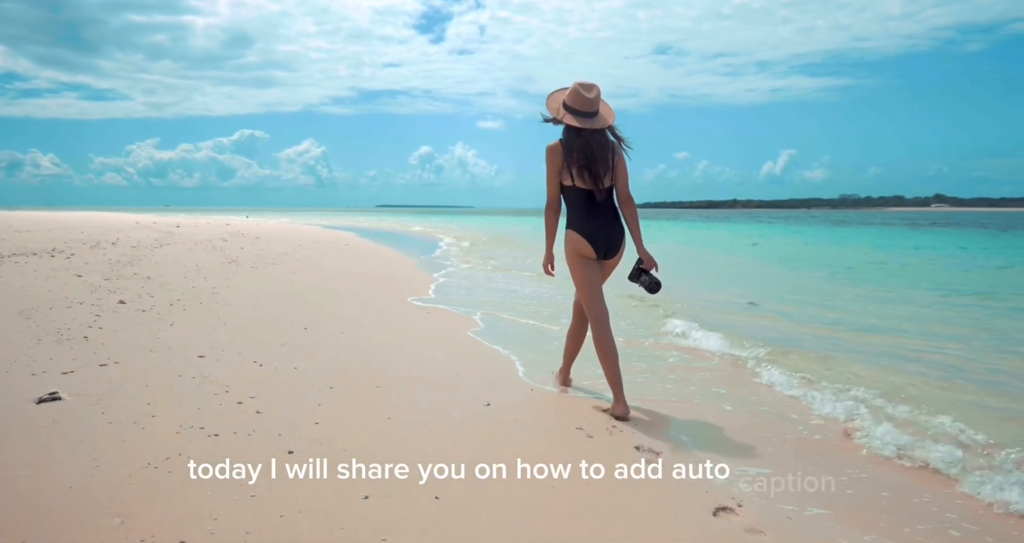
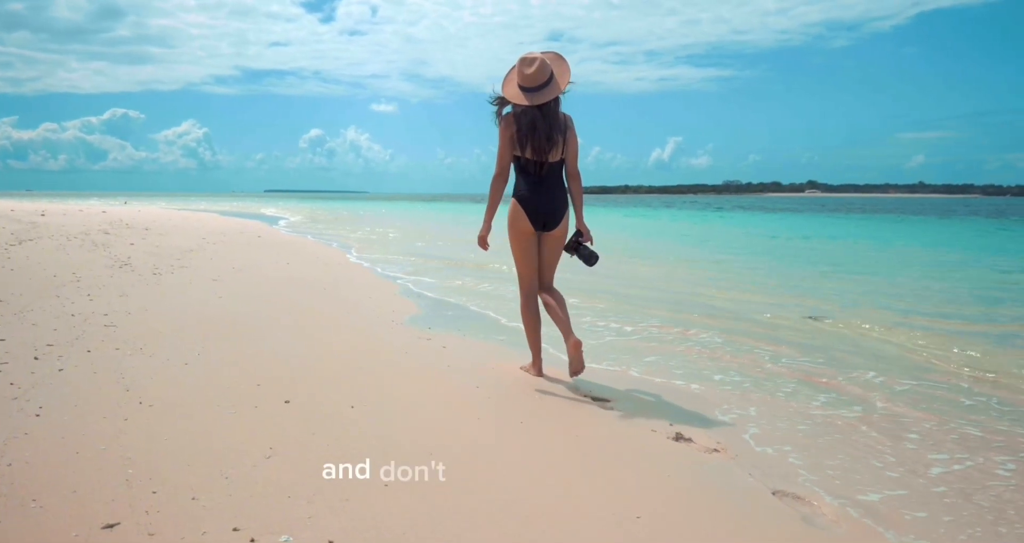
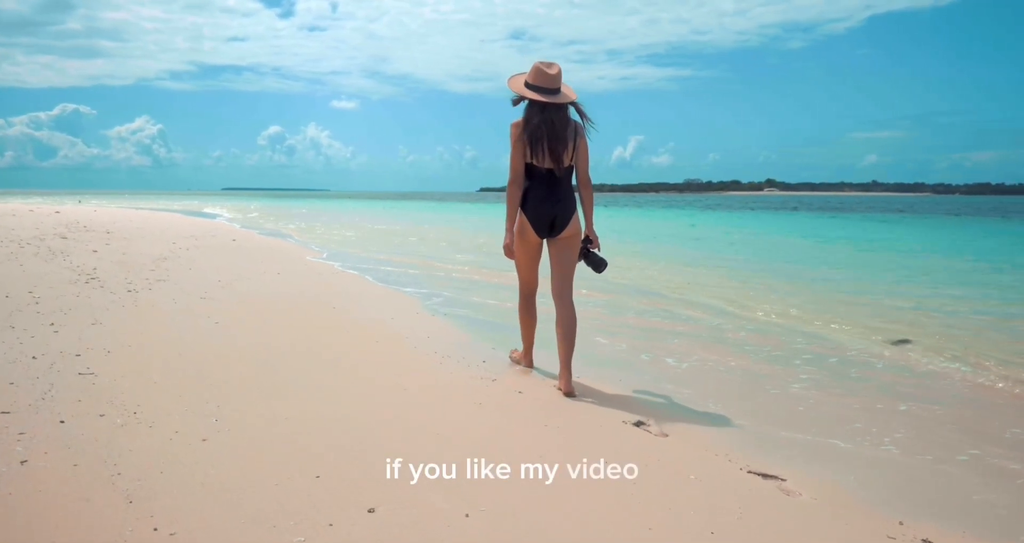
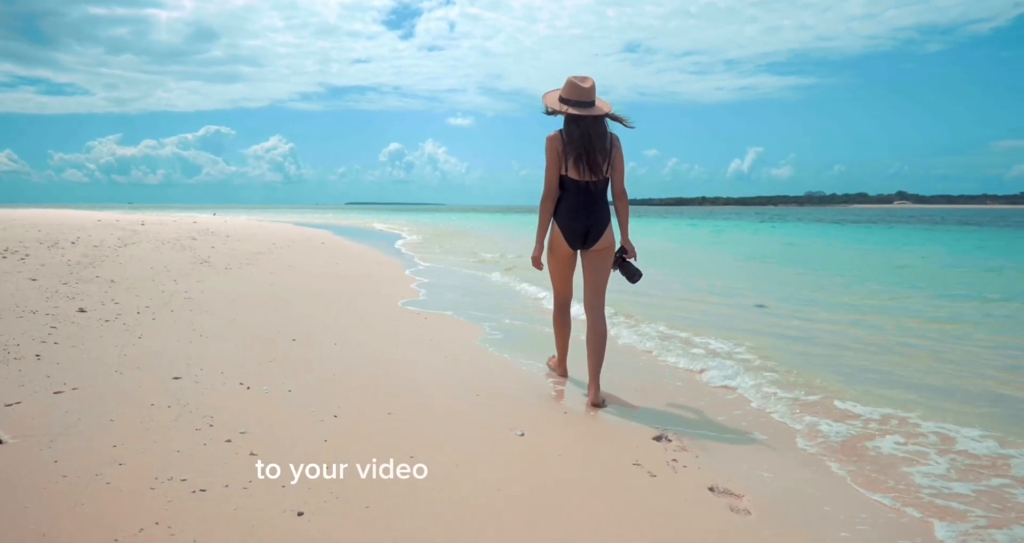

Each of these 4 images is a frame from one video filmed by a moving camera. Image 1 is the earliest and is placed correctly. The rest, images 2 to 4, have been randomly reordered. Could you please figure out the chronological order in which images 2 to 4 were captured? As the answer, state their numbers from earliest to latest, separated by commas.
4, 2, 3
